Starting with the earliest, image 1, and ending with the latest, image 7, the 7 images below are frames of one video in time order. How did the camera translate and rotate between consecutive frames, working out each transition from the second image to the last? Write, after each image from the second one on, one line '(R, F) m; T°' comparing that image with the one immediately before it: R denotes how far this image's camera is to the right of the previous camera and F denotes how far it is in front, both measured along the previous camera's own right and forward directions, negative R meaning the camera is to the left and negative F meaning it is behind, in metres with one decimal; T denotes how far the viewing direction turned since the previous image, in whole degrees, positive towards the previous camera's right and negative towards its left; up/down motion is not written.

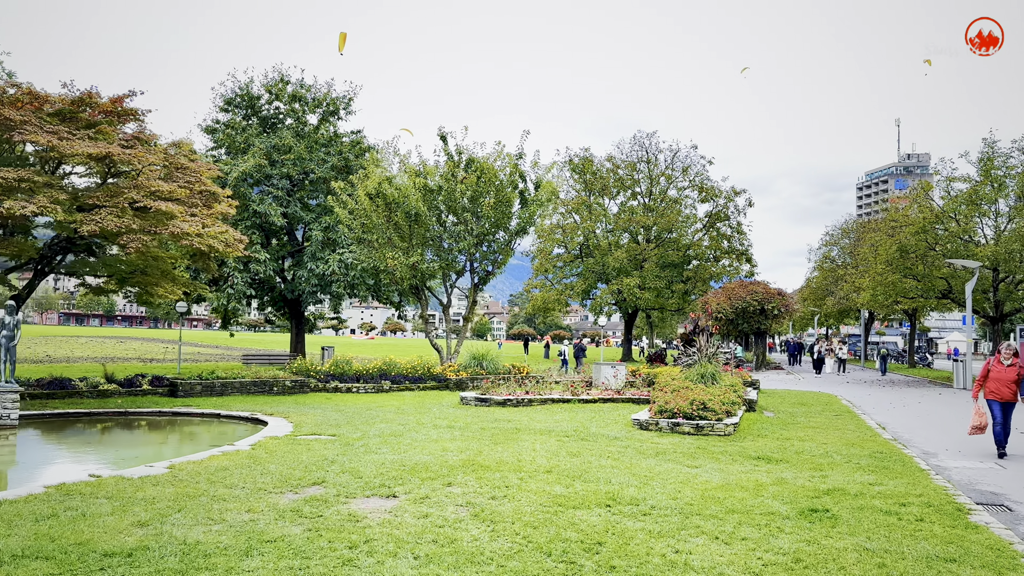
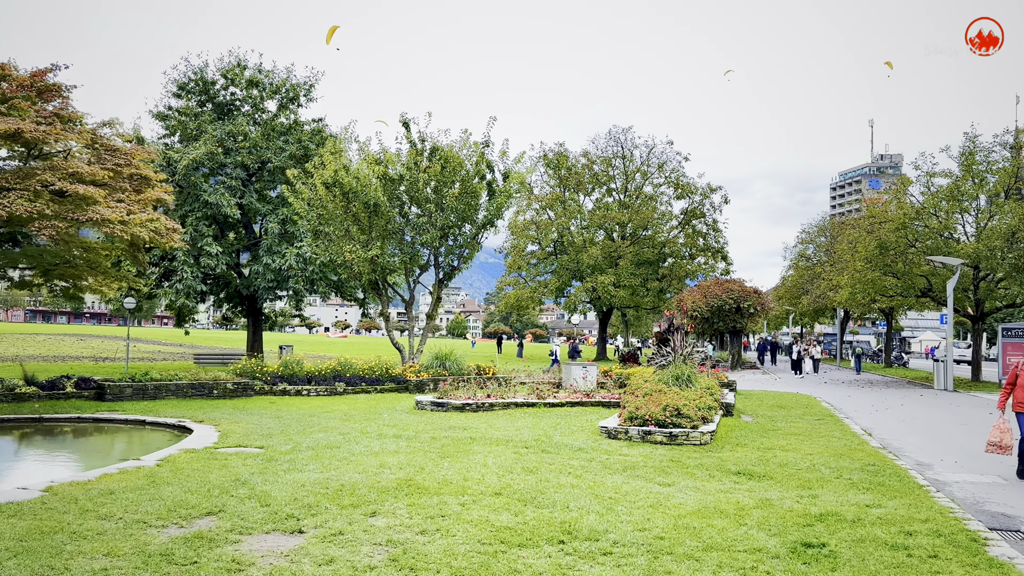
(+0.3, +1.3) m; +2°
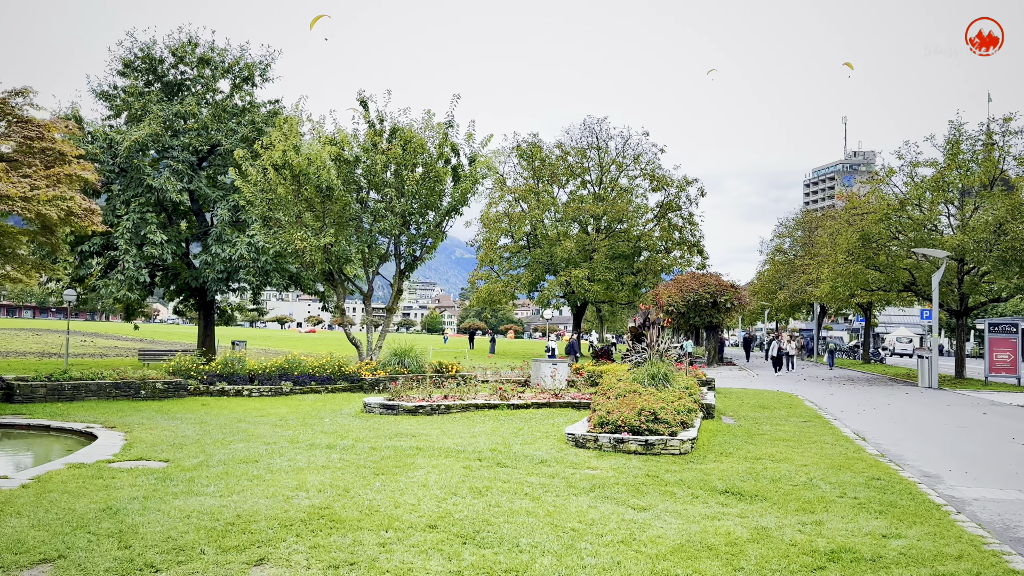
(+0.3, +1.6) m; +2°
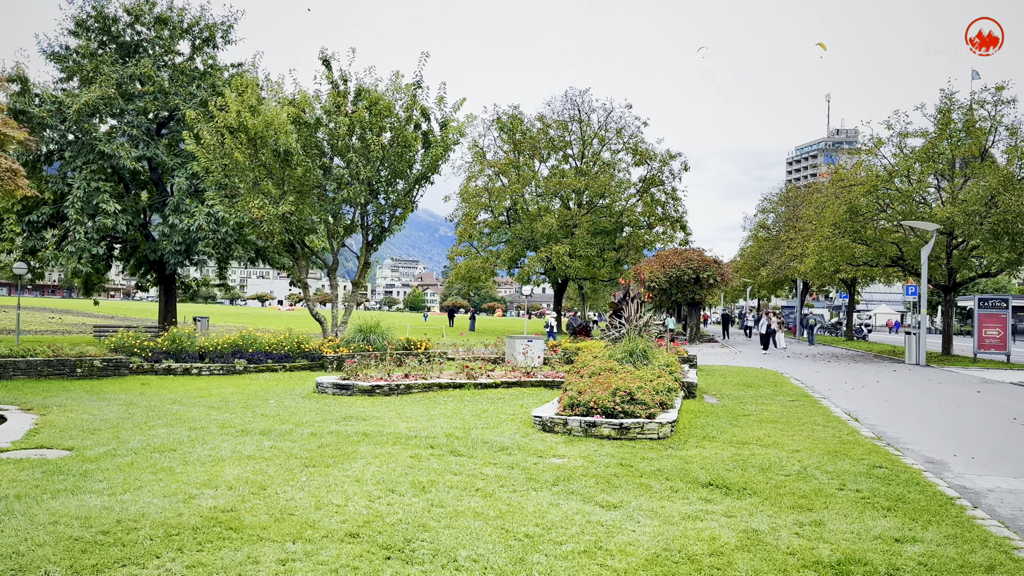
(+0.3, +1.2) m; +1°
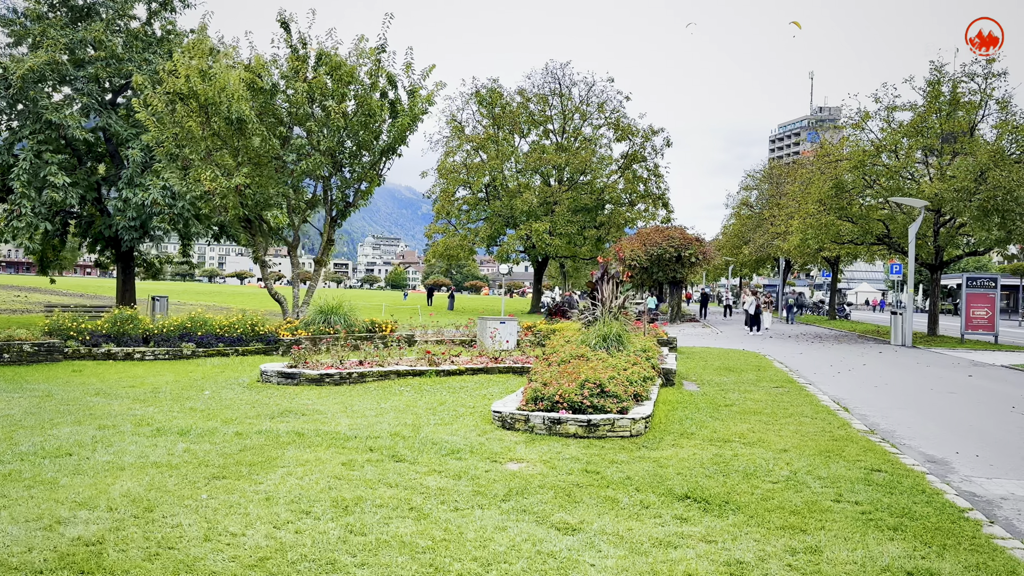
(+0.3, +1.1) m; +1°
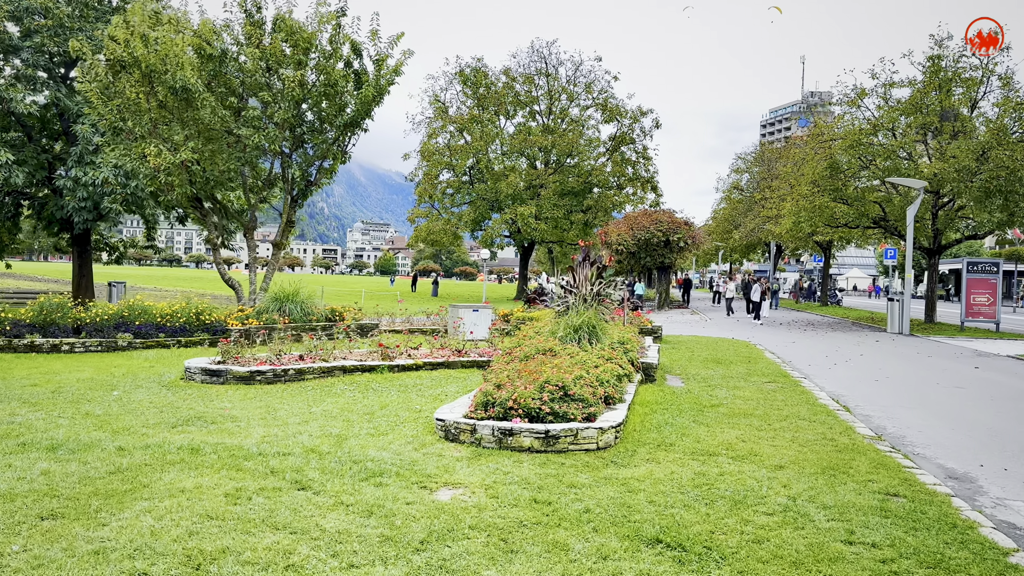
(+0.4, +1.4) m; +1°
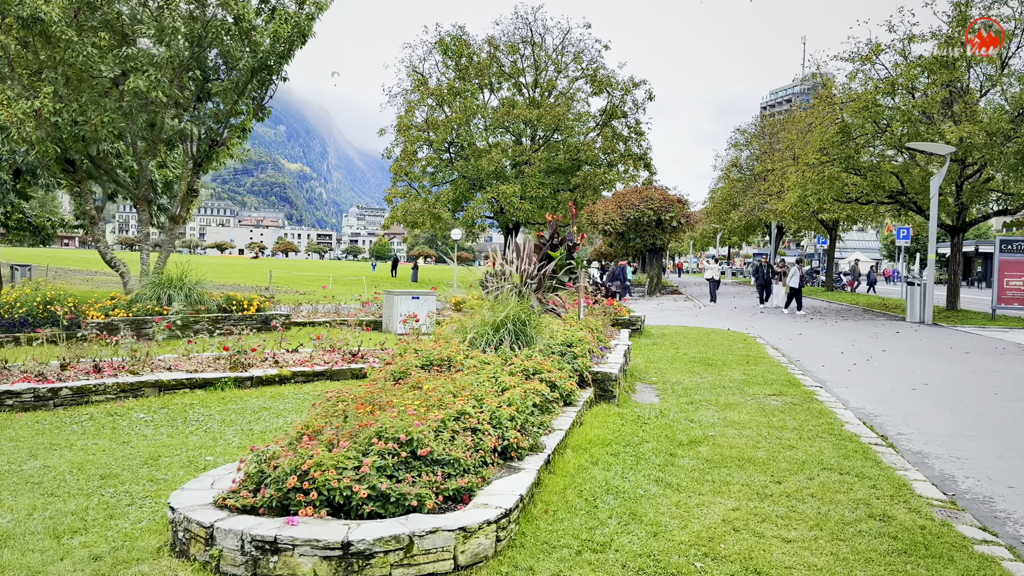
(+1.0, +3.3) m; 0°
